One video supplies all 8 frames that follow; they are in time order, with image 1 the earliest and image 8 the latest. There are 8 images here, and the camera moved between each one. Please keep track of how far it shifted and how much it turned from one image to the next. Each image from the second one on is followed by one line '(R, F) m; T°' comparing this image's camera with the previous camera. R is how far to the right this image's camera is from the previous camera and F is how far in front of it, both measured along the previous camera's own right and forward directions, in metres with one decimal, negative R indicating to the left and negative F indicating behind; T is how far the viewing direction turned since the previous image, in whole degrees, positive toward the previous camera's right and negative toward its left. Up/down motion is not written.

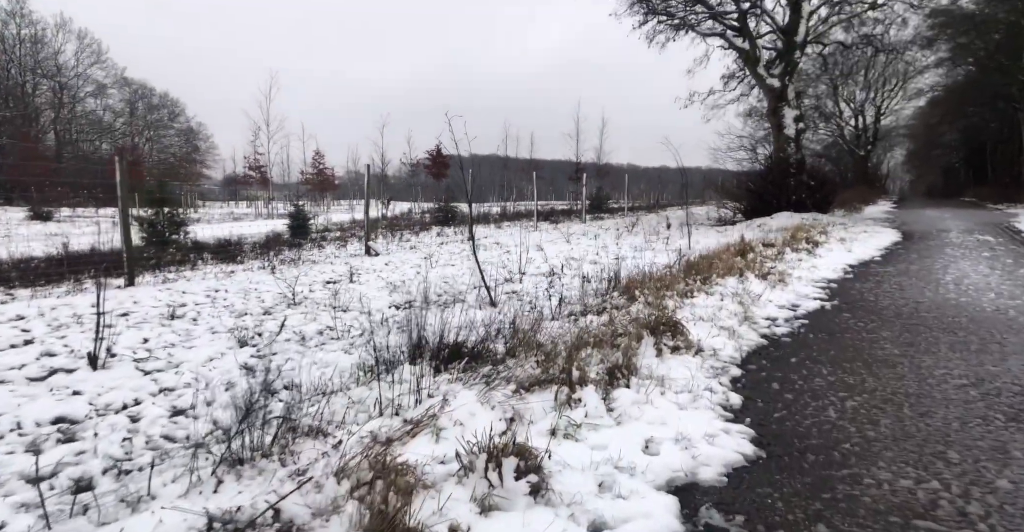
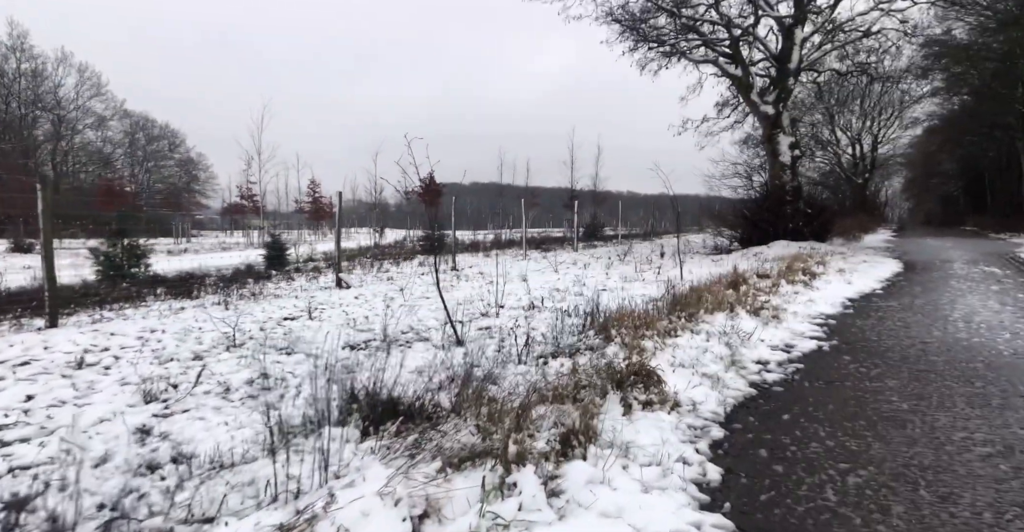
(+0.3, +0.5) m; 0°
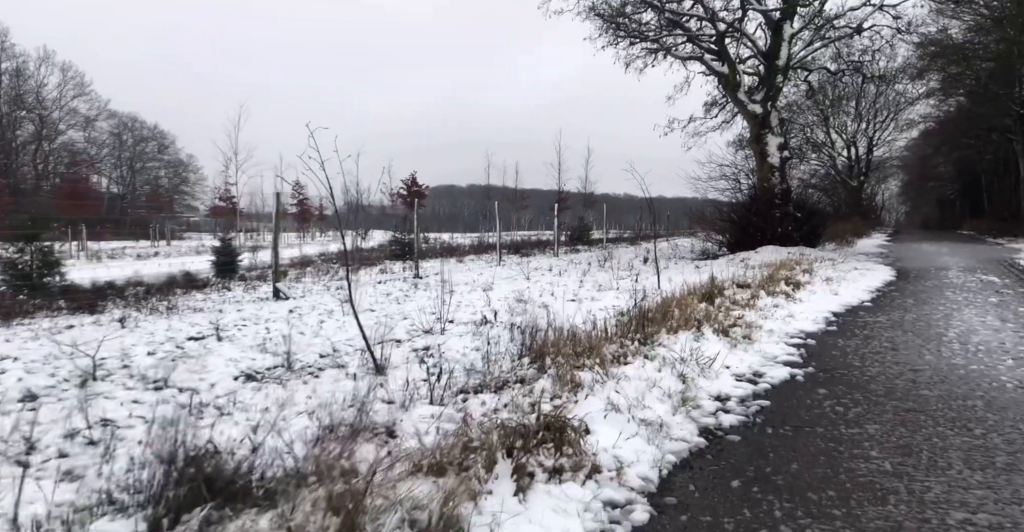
(+0.6, +0.8) m; 0°
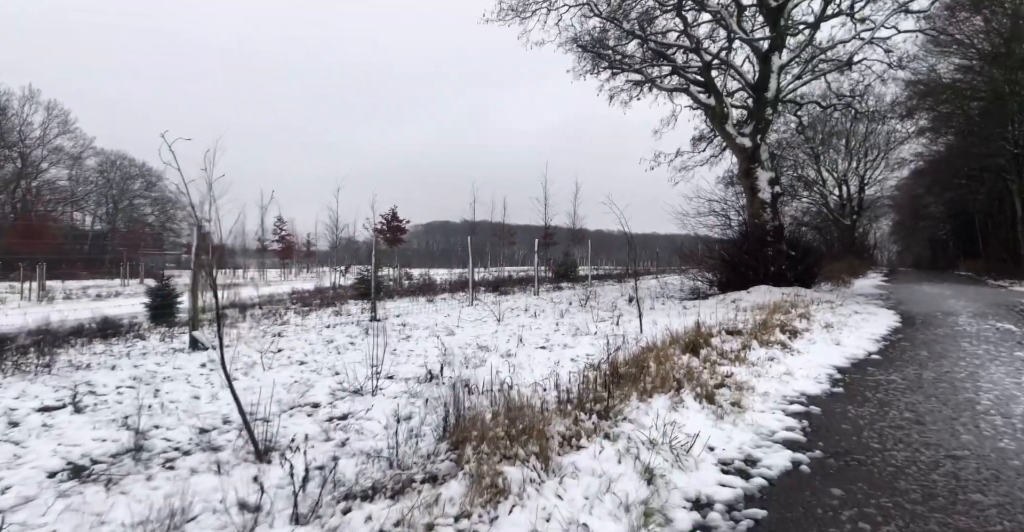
(+0.5, +1.1) m; +1°
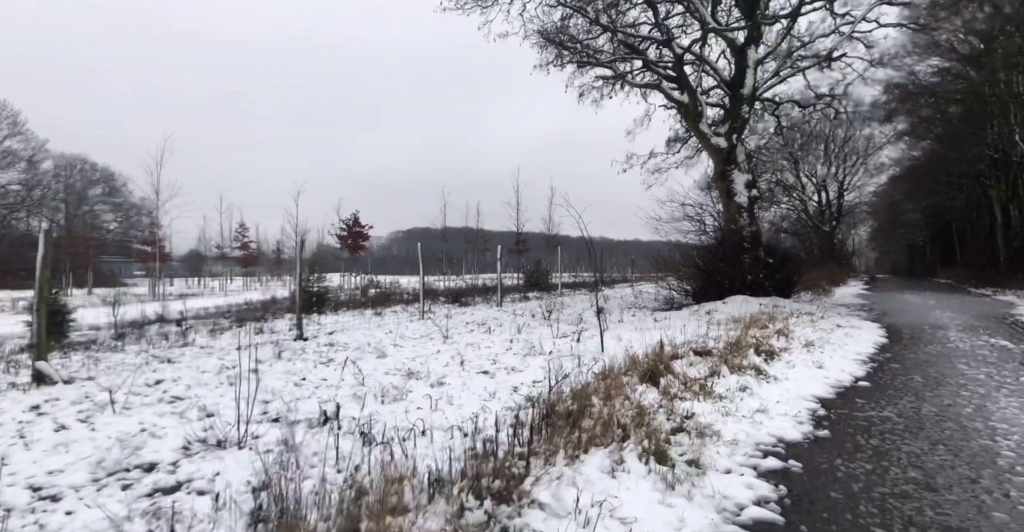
(+0.6, +1.2) m; +2°
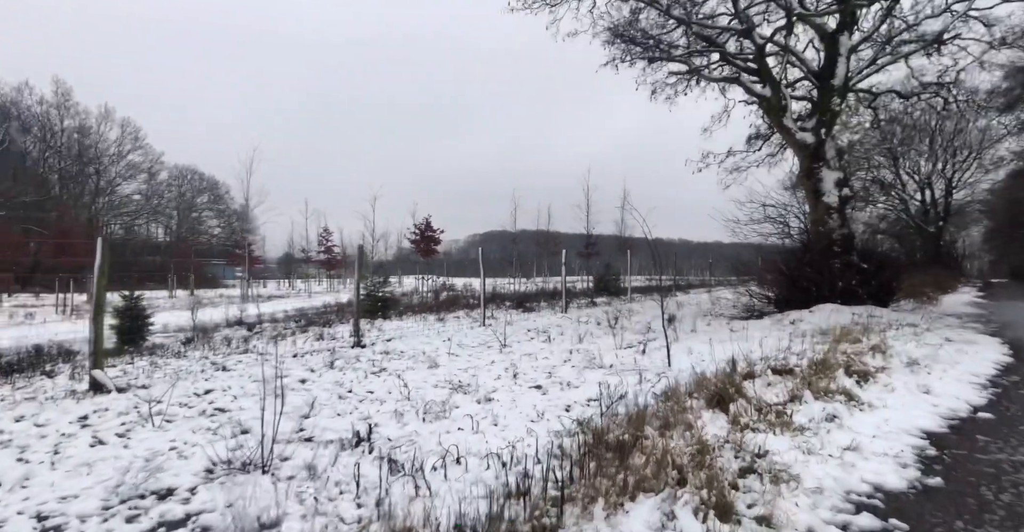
(+0.2, +0.5) m; -7°
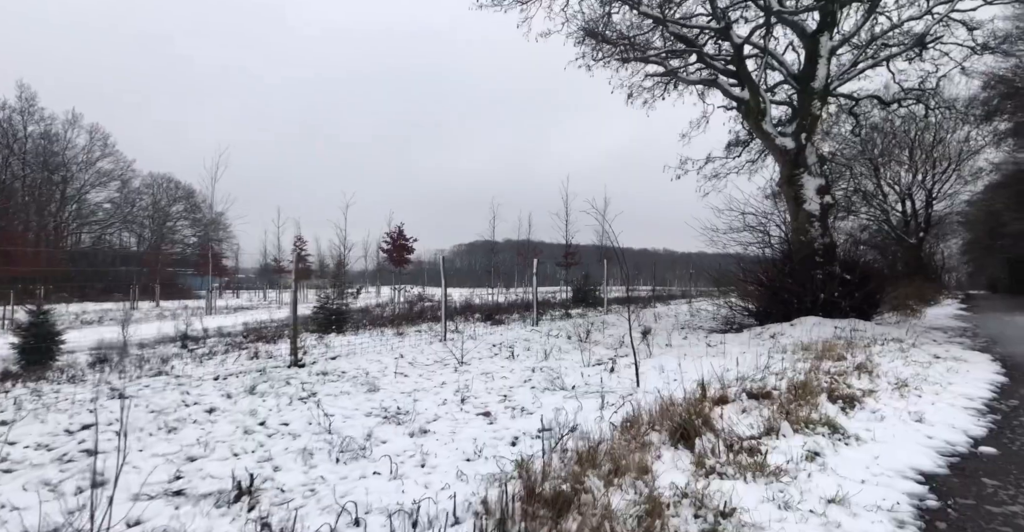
(+0.5, +0.8) m; +1°
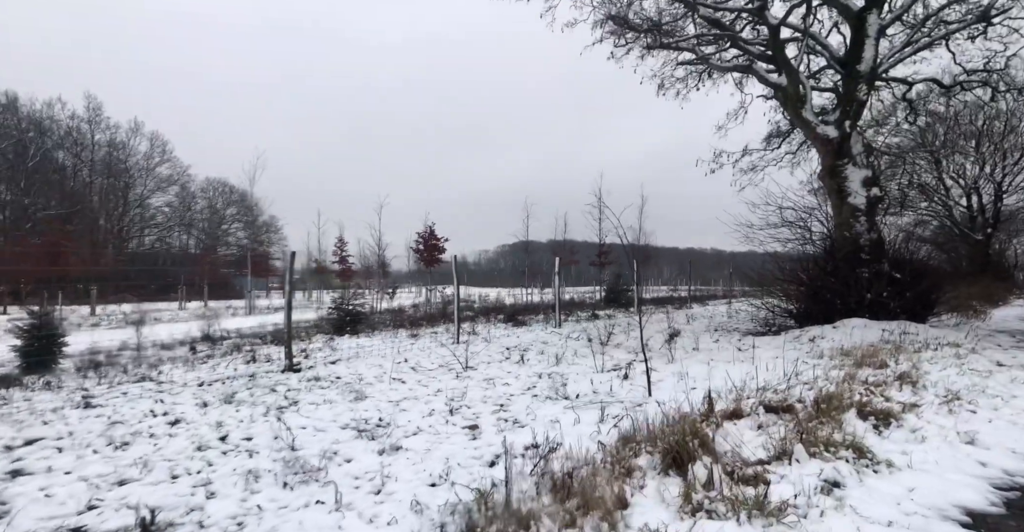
(+0.6, +0.6) m; -4°
